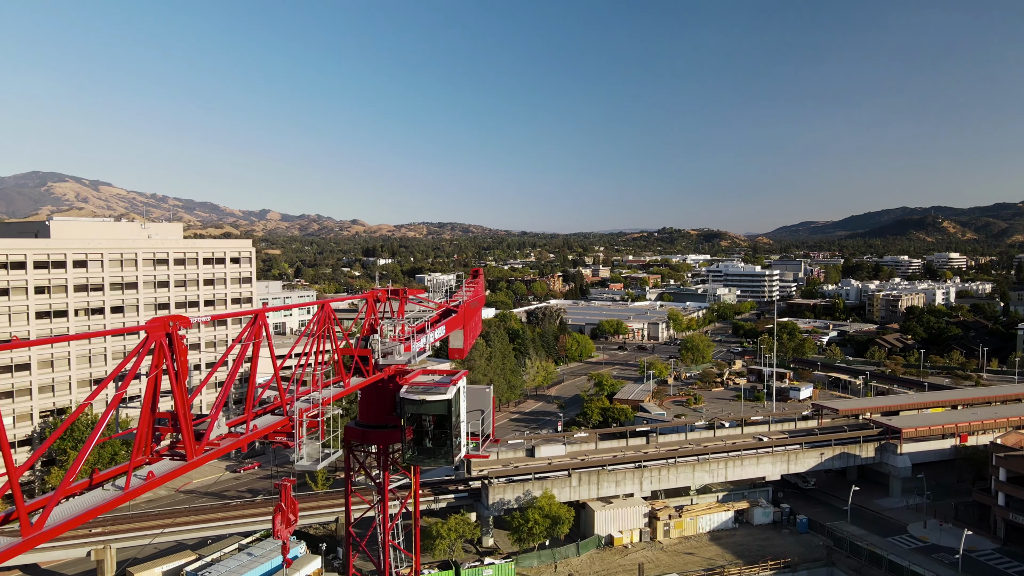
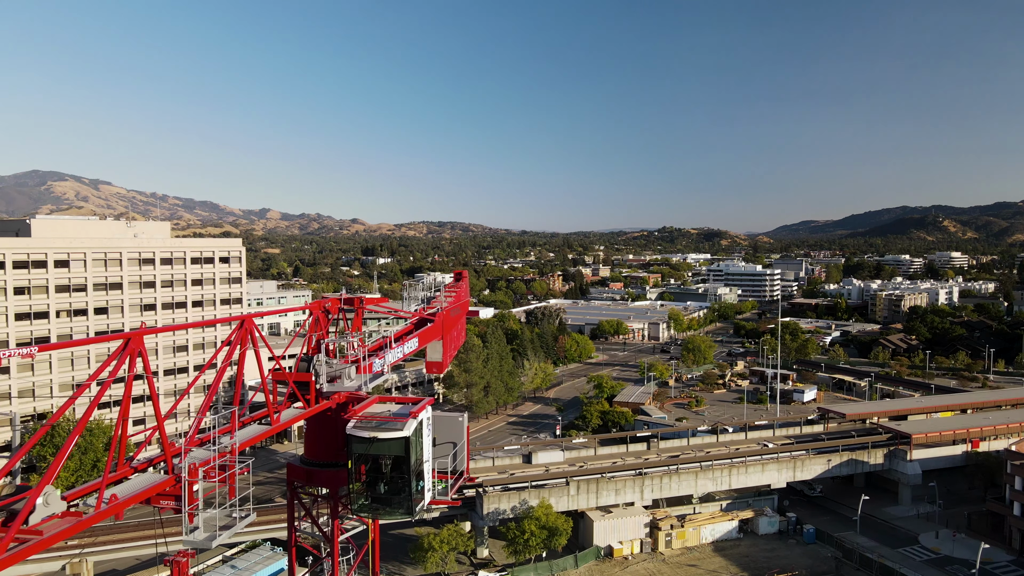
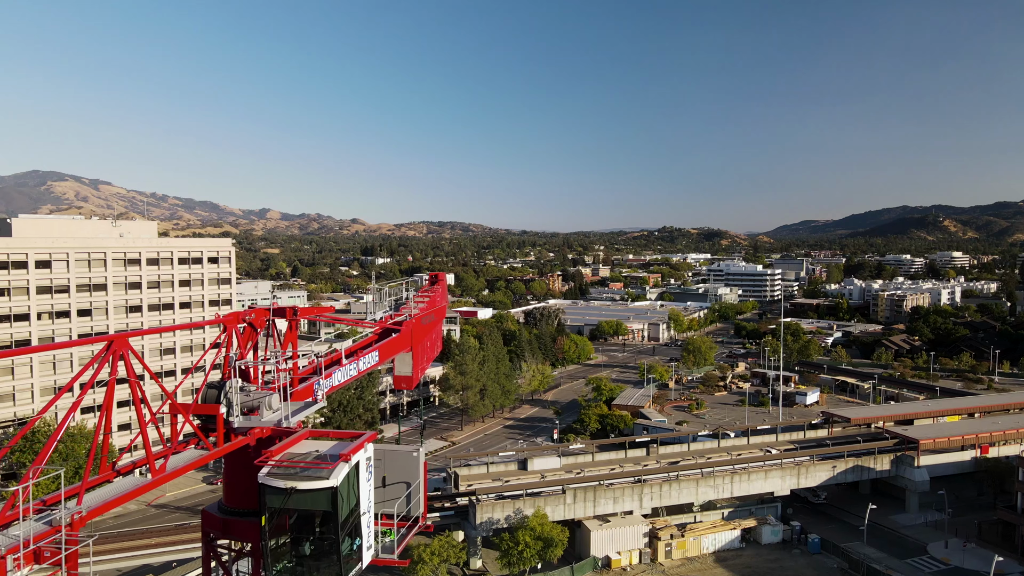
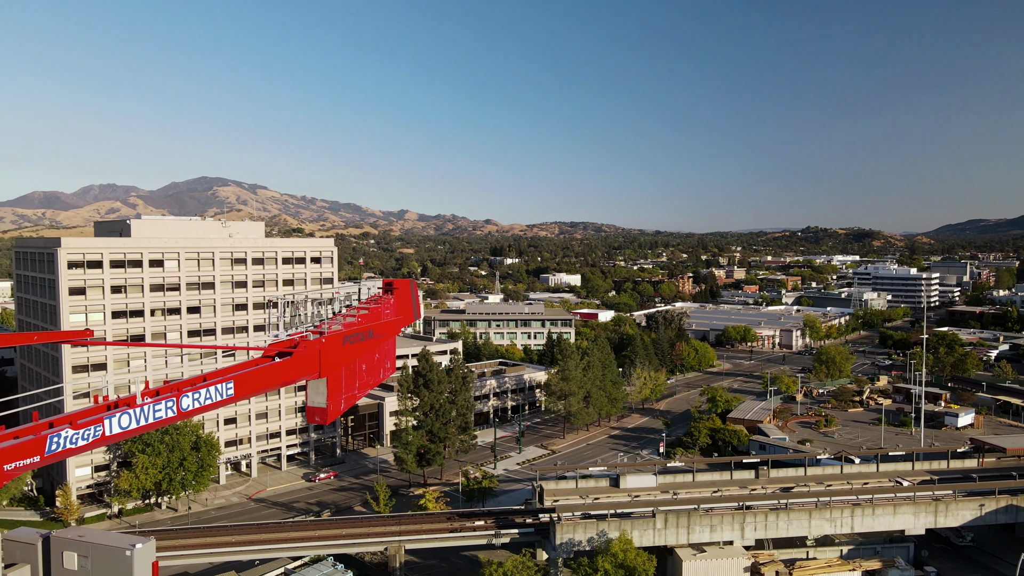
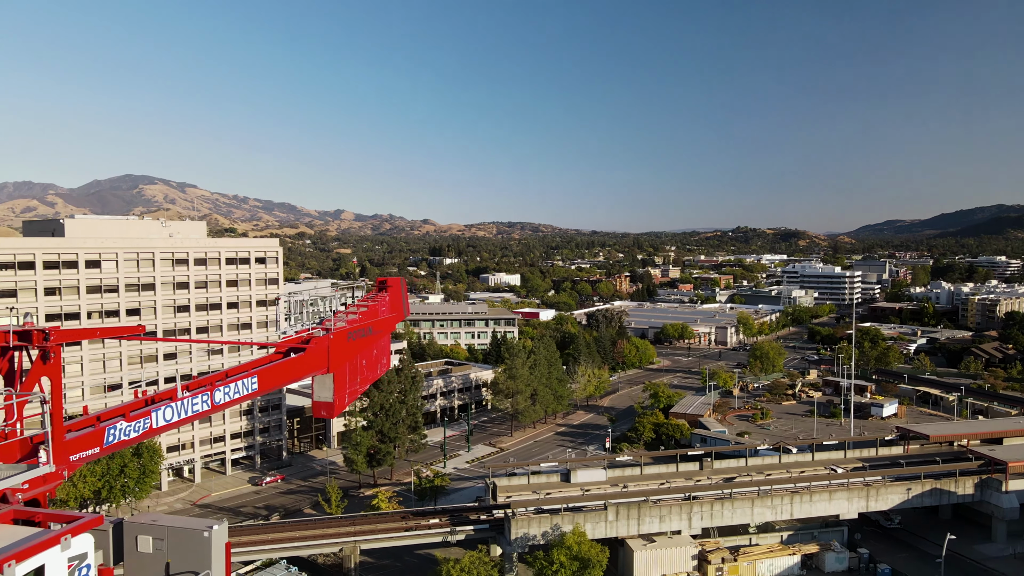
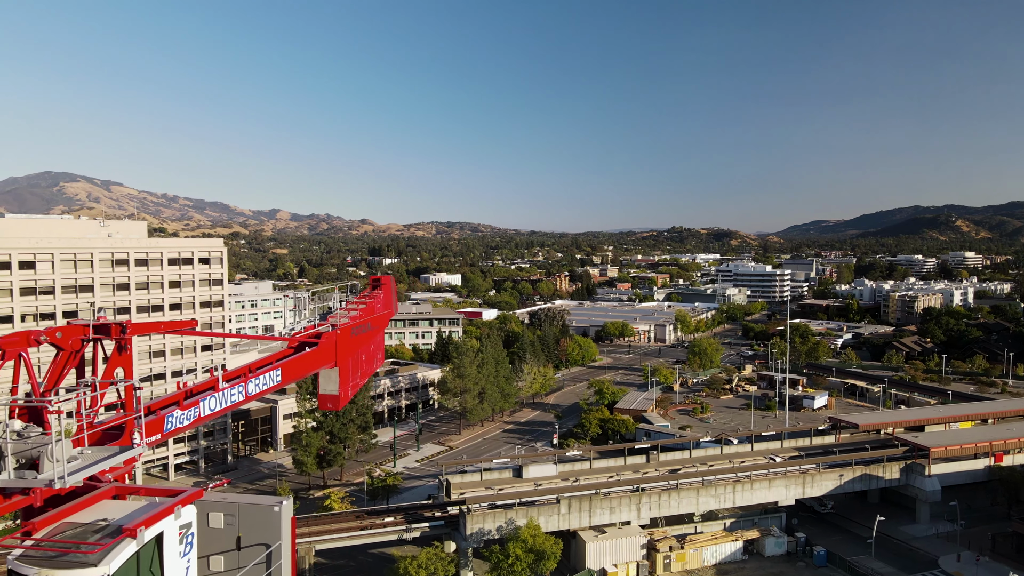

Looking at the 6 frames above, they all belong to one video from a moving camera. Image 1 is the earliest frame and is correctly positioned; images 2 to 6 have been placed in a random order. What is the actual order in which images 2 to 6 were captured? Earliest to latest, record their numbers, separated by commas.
2, 3, 6, 5, 4
